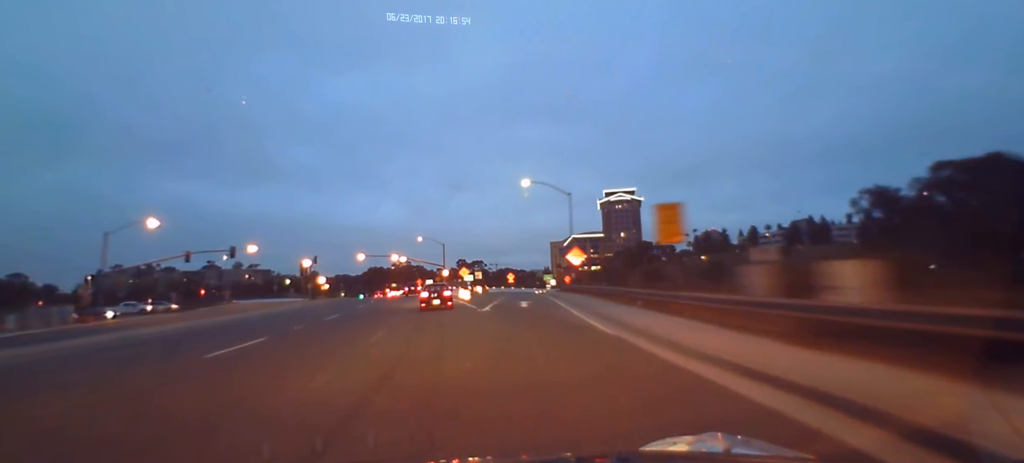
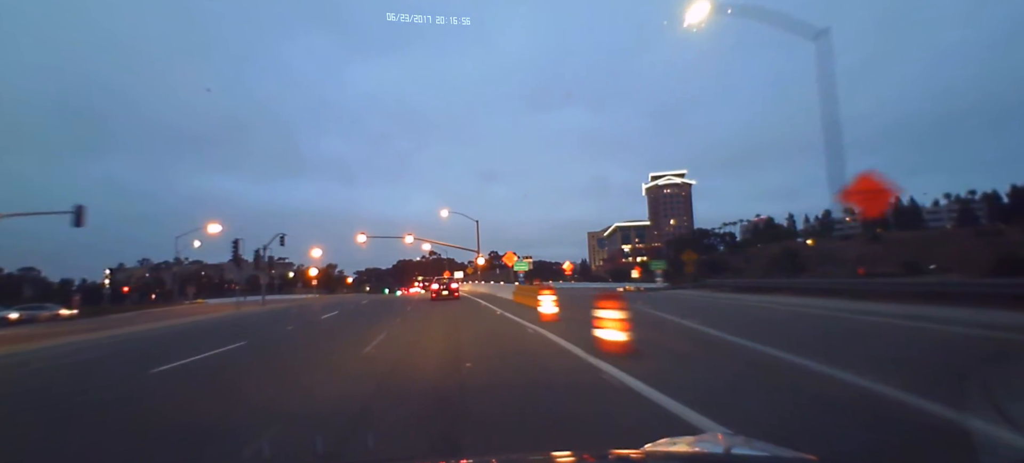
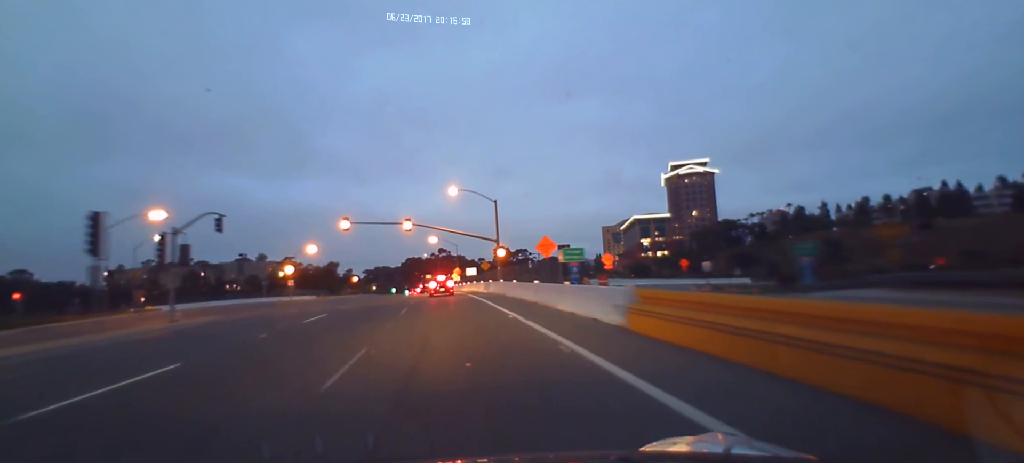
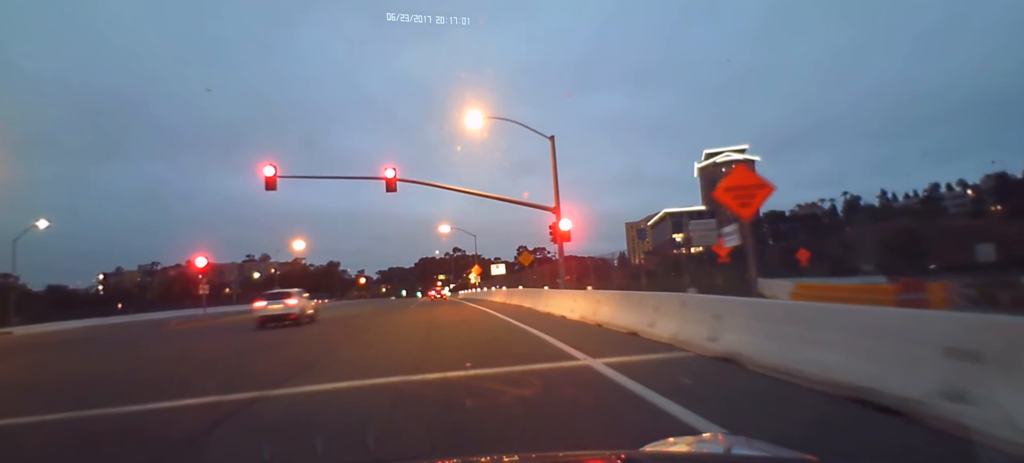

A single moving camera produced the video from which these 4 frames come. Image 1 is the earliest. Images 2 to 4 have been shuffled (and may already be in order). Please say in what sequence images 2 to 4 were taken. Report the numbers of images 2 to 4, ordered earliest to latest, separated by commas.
2, 3, 4
